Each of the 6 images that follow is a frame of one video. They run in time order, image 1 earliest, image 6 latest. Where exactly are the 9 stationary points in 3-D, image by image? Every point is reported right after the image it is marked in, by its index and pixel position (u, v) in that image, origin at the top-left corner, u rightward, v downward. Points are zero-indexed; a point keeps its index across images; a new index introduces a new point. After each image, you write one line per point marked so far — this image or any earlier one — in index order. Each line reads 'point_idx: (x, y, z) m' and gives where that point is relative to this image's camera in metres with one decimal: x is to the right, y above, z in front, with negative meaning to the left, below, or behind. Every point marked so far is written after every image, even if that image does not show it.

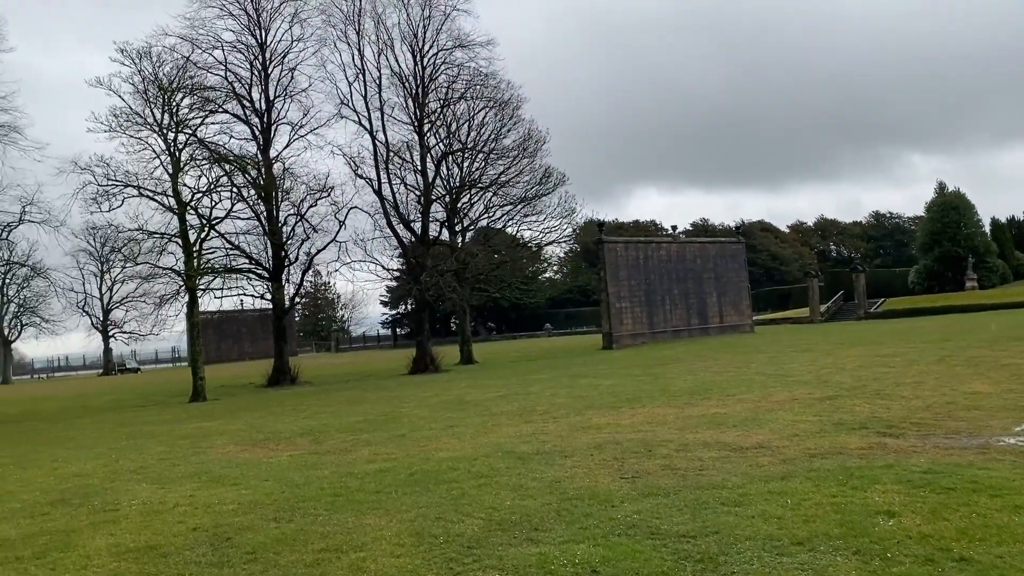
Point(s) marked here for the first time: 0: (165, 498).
0: (-3.8, -2.3, +8.4) m
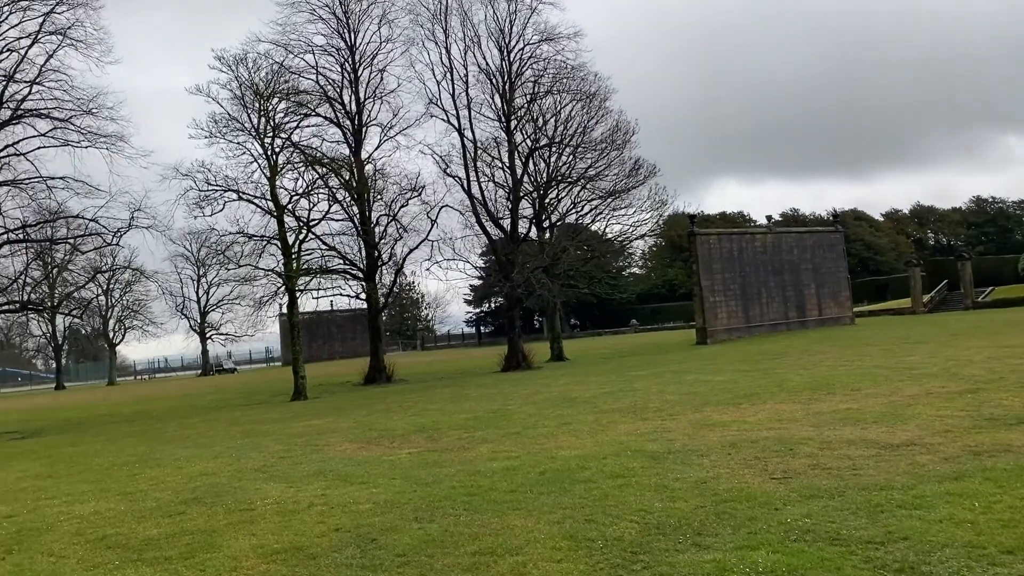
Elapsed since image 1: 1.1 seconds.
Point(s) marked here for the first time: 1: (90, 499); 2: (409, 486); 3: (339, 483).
0: (-2.3, -2.3, +8.3) m
1: (-5.3, -2.7, +9.6) m
2: (-1.2, -2.2, +8.6) m
3: (-2.0, -2.3, +9.0) m
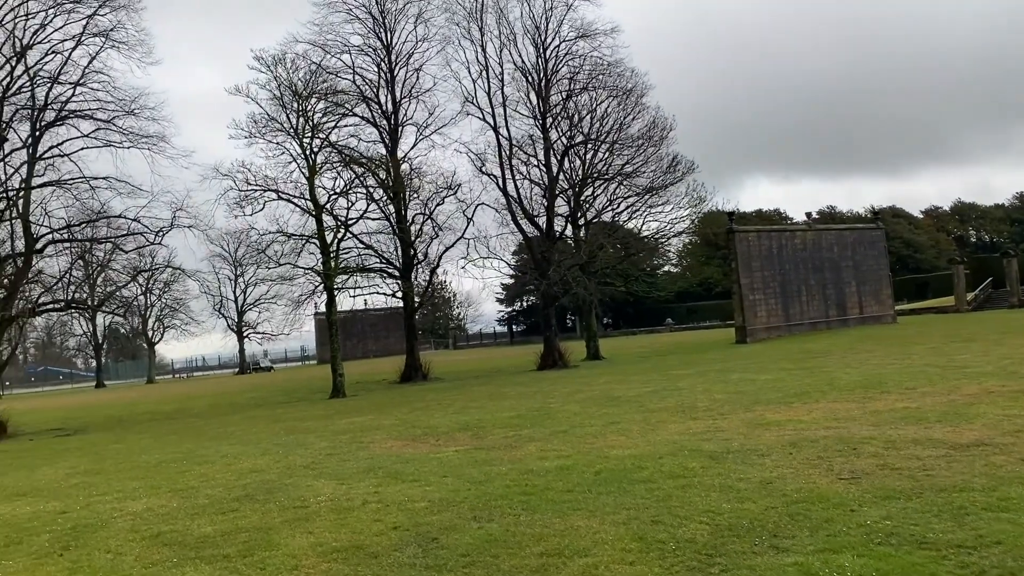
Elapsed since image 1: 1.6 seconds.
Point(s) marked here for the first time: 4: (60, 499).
0: (-1.7, -2.2, +8.2) m
1: (-4.6, -2.6, +9.6) m
2: (-0.5, -2.2, +8.4) m
3: (-1.4, -2.3, +8.9) m
4: (-5.9, -2.8, +9.9) m
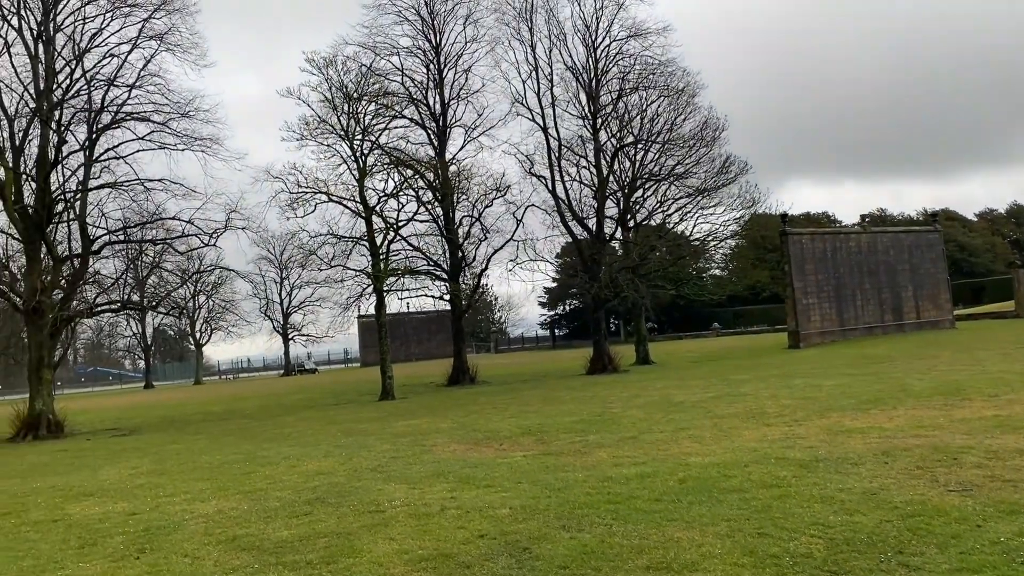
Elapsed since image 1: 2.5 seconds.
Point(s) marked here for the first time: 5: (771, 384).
0: (-0.9, -2.2, +7.9) m
1: (-3.7, -2.6, +9.4) m
2: (+0.3, -2.2, +8.1) m
3: (-0.5, -2.2, +8.6) m
4: (-5.0, -2.7, +9.9) m
5: (+6.2, -2.3, +18.4) m
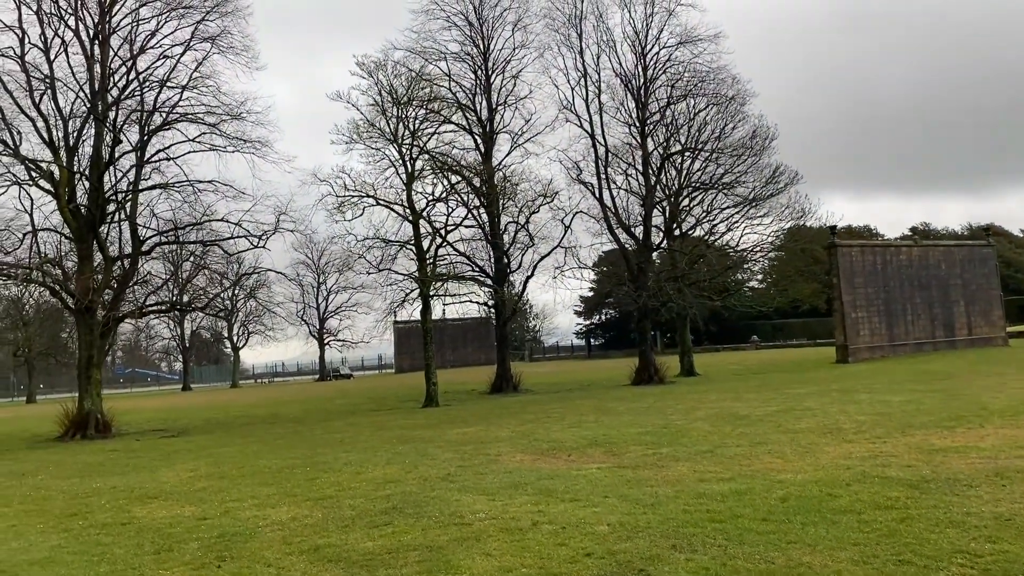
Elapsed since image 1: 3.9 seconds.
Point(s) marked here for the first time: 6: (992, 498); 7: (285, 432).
0: (0.0, -2.2, +7.5) m
1: (-2.8, -2.6, +9.1) m
2: (+1.2, -2.2, +7.7) m
3: (+0.4, -2.3, +8.2) m
4: (-4.0, -2.7, +9.6) m
5: (+7.5, -2.6, +17.8) m
6: (+4.6, -2.0, +7.3) m
7: (-5.6, -3.6, +19.1) m
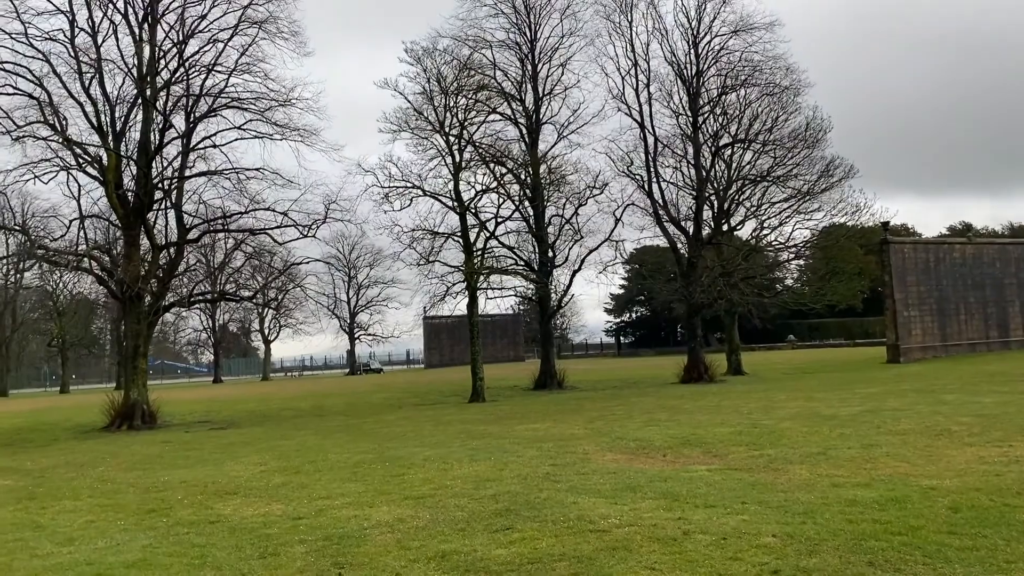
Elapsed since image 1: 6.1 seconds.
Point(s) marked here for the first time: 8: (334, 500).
0: (+1.2, -2.1, +6.8) m
1: (-1.5, -2.4, +8.4) m
2: (+2.4, -2.0, +6.9) m
3: (+1.6, -2.1, +7.5) m
4: (-2.7, -2.5, +8.9) m
5: (+8.9, -2.5, +16.9) m
6: (+5.8, -1.9, +6.5) m
7: (-4.2, -3.3, +18.5) m
8: (-2.0, -2.4, +8.7) m
